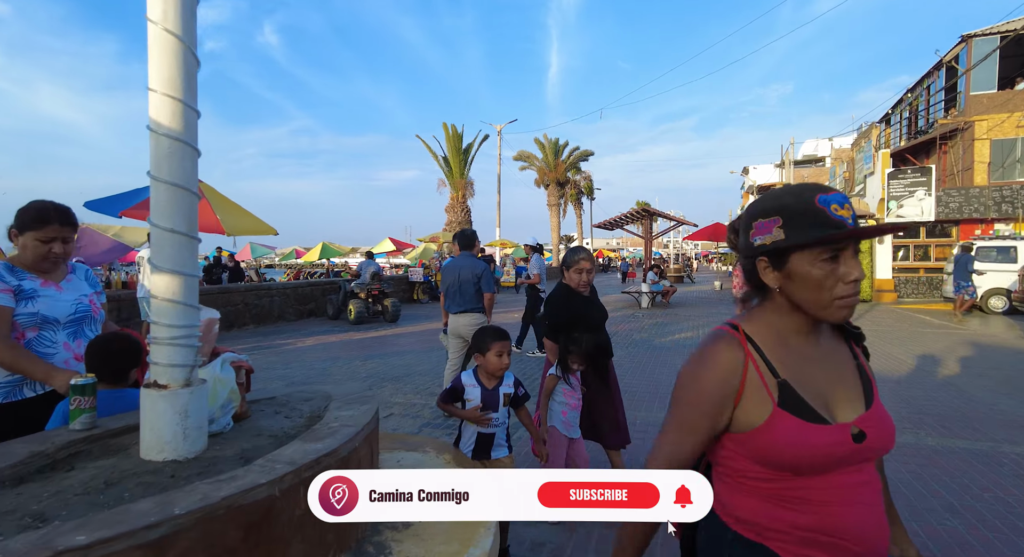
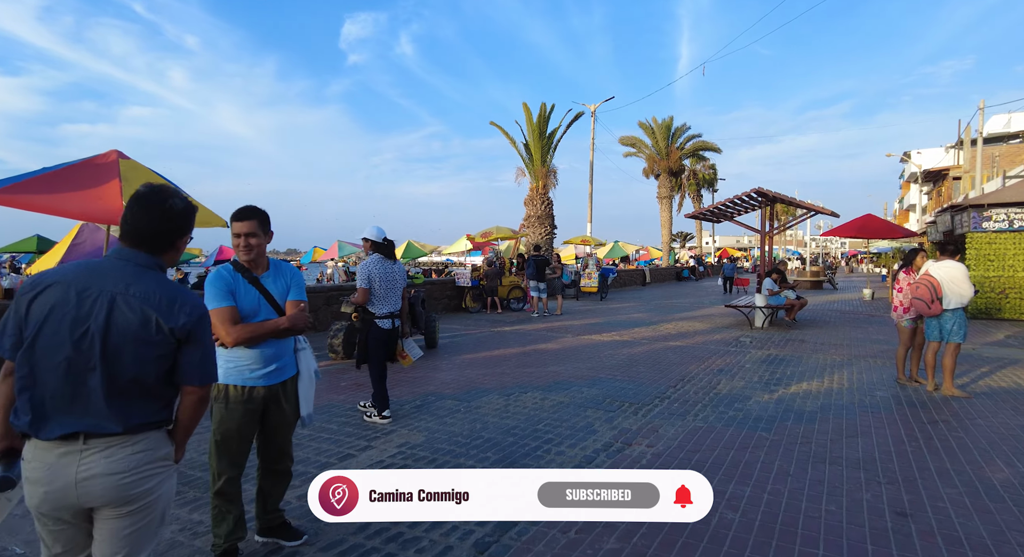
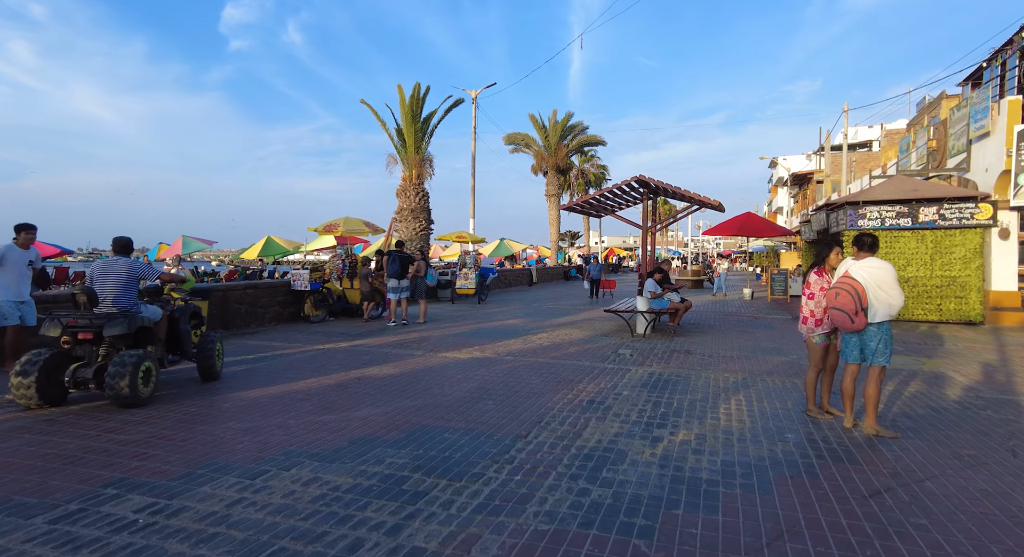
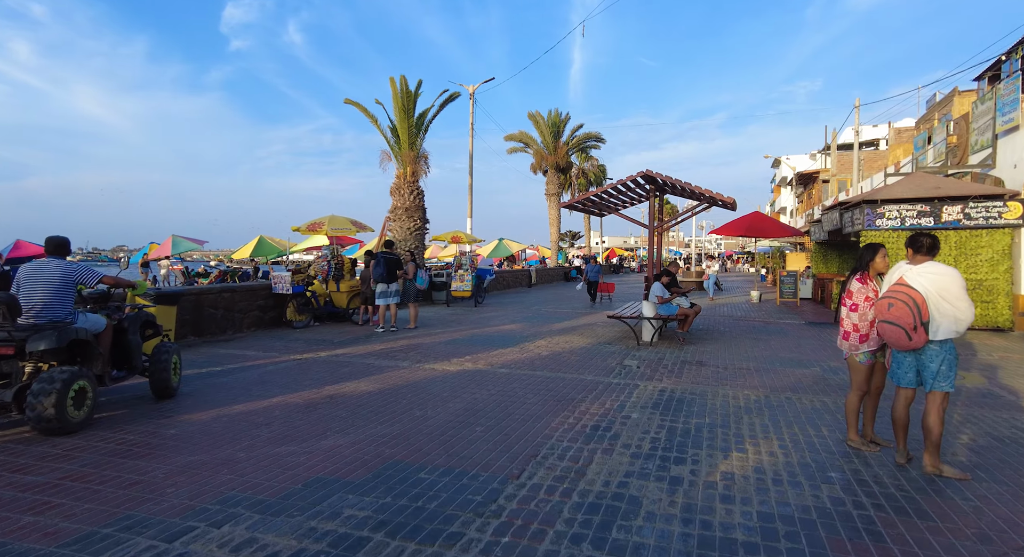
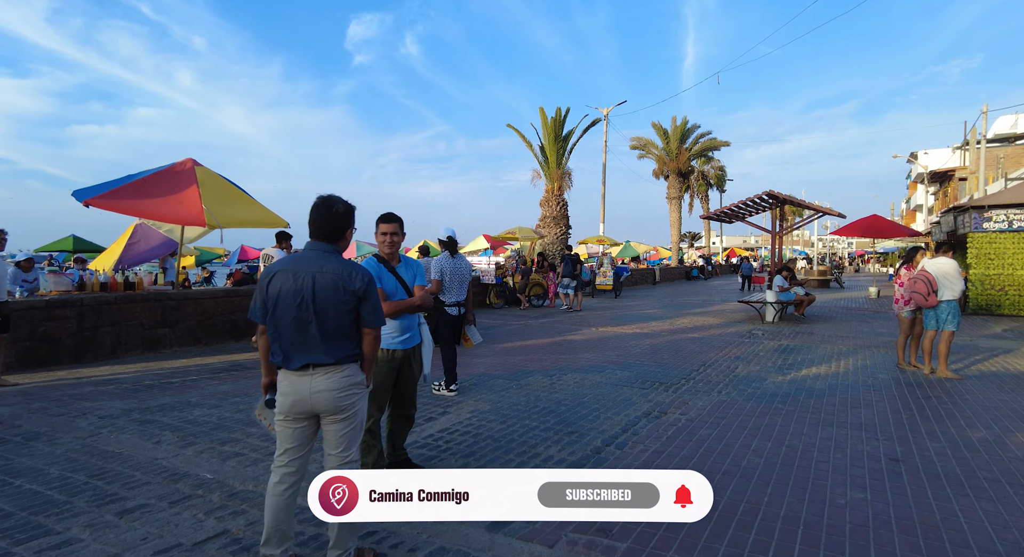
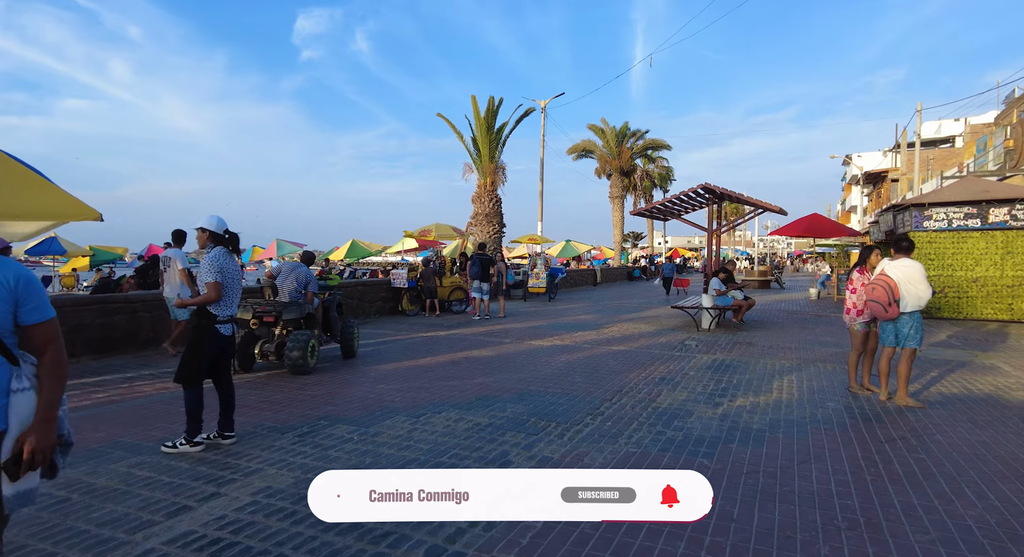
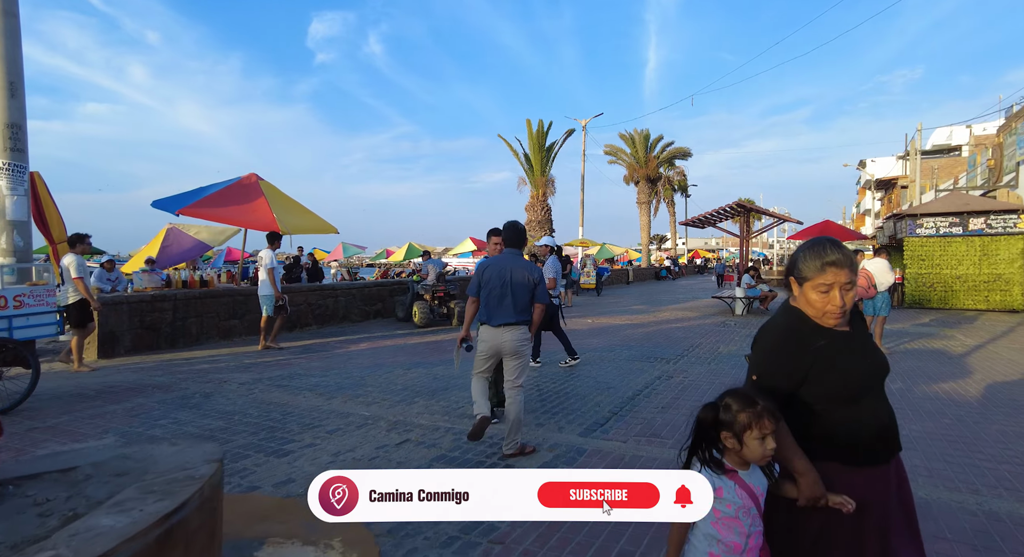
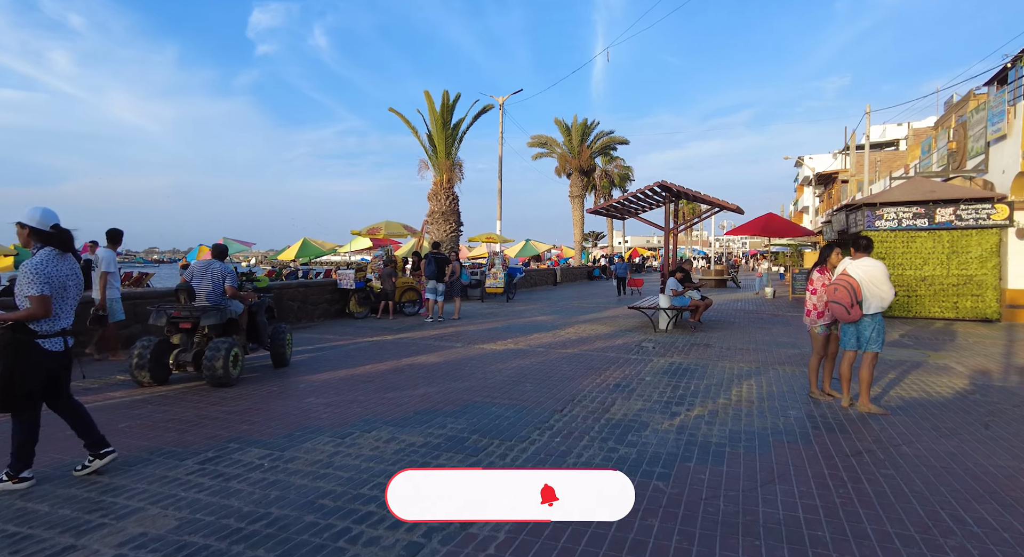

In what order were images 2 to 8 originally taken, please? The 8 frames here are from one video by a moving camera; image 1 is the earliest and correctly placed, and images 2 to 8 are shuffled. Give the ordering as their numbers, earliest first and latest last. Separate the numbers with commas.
7, 5, 2, 6, 8, 3, 4
